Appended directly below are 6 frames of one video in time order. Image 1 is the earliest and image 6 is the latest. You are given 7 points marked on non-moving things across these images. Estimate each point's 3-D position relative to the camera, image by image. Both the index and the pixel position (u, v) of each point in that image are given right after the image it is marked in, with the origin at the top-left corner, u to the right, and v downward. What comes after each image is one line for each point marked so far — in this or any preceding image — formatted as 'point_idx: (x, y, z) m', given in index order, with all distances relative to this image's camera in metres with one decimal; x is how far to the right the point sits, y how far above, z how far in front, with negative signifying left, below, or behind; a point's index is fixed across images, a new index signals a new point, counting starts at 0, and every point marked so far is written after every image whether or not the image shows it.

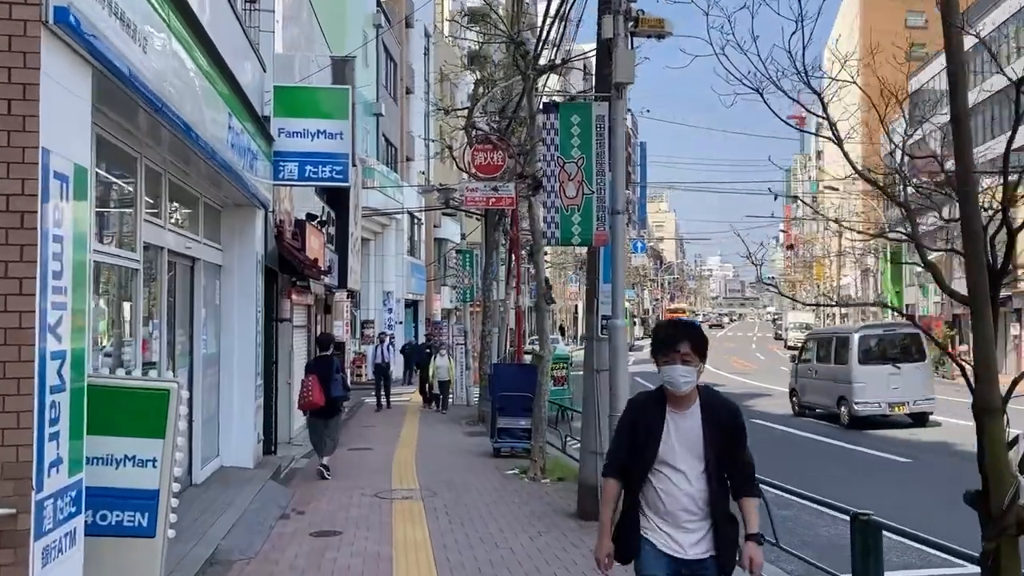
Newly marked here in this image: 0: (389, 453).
0: (-1.8, -2.4, +13.9) m
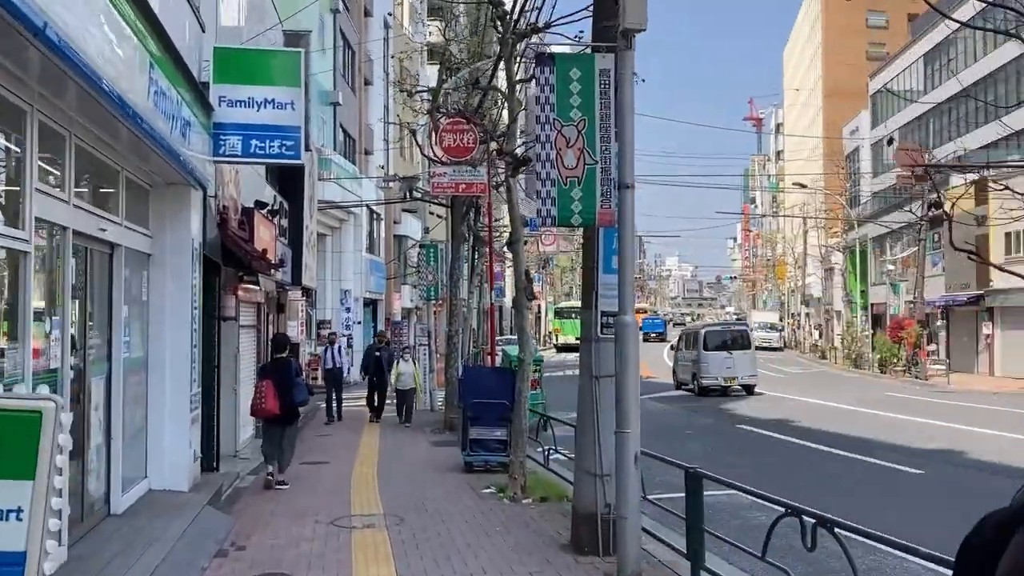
0: (-2.2, -2.3, +12.4) m
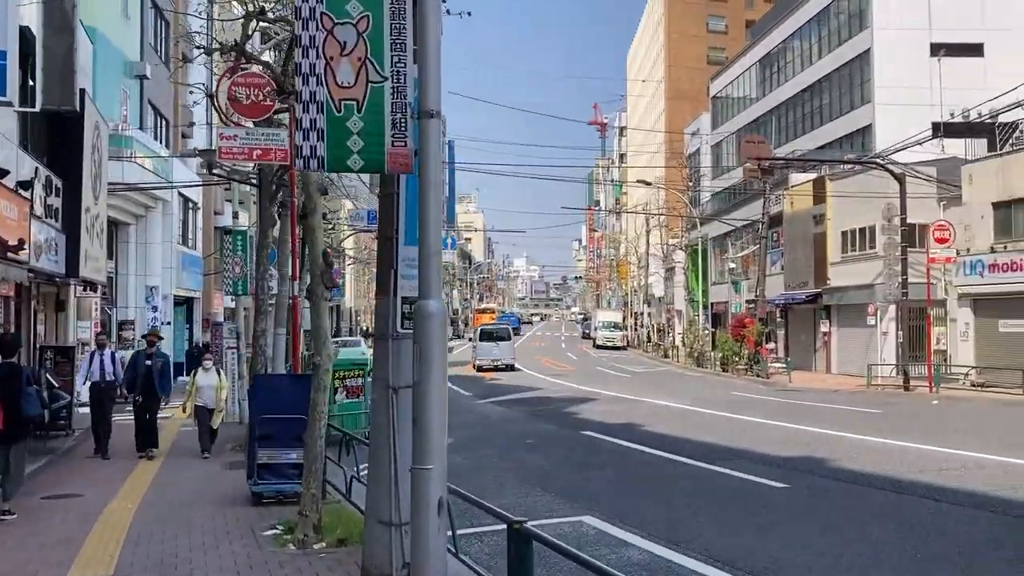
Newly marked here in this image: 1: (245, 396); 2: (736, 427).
0: (-4.3, -2.2, +9.8) m
1: (-5.0, -2.0, +17.7) m
2: (+3.8, -2.4, +16.1) m
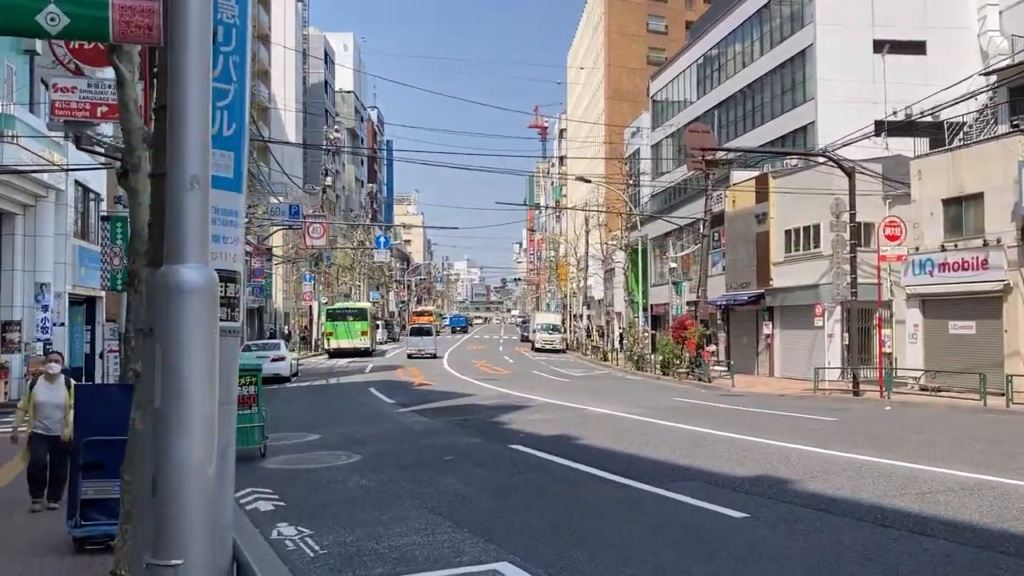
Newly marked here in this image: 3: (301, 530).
0: (-5.1, -2.1, +7.5) m
1: (-6.3, -1.9, +15.4) m
2: (+2.5, -2.3, +14.3) m
3: (-2.0, -2.3, +9.0) m
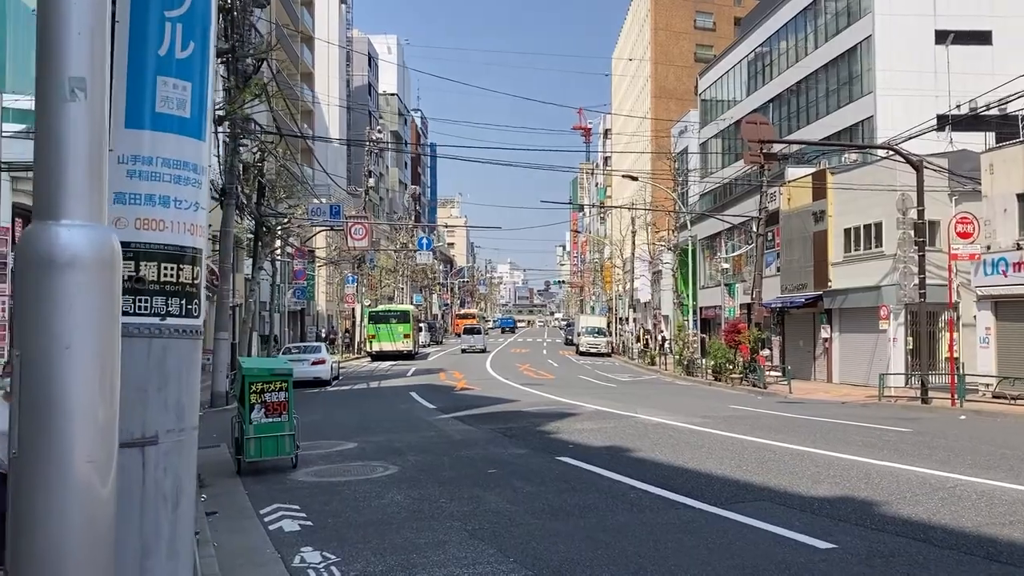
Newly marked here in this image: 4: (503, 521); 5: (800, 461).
0: (-4.7, -2.1, +6.6) m
1: (-5.6, -1.9, +14.6) m
2: (+3.2, -2.3, +13.1) m
3: (-1.6, -2.3, +8.0) m
4: (-0.1, -2.2, +9.2) m
5: (+3.7, -2.2, +12.3) m
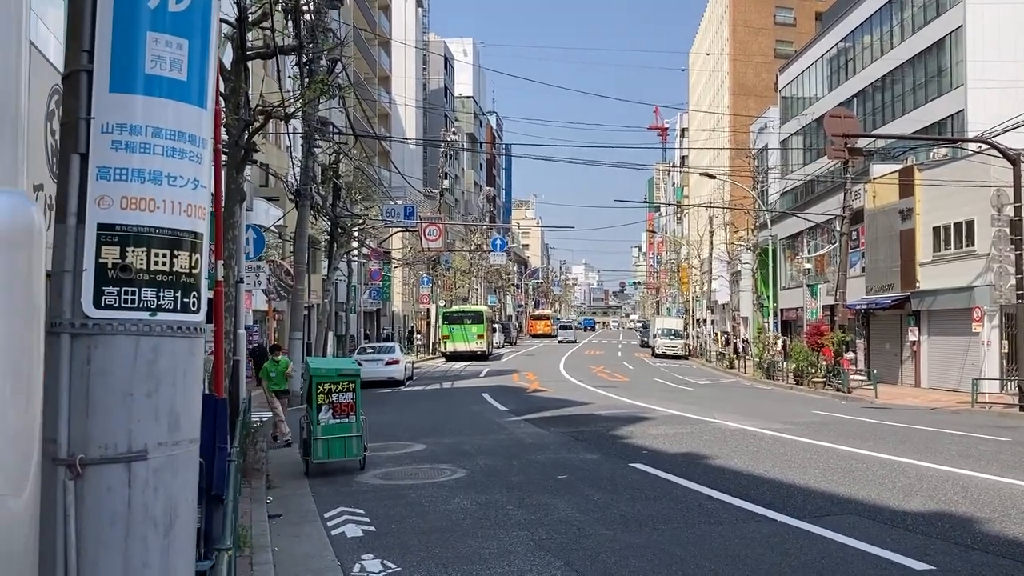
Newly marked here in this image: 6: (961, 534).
0: (-4.3, -2.0, +6.6) m
1: (-4.5, -1.9, +14.6) m
2: (+4.1, -2.3, +12.4) m
3: (-1.0, -2.3, +7.7) m
4: (+0.6, -2.2, +8.8) m
5: (+4.6, -2.2, +11.6) m
6: (+3.9, -2.2, +8.4) m
